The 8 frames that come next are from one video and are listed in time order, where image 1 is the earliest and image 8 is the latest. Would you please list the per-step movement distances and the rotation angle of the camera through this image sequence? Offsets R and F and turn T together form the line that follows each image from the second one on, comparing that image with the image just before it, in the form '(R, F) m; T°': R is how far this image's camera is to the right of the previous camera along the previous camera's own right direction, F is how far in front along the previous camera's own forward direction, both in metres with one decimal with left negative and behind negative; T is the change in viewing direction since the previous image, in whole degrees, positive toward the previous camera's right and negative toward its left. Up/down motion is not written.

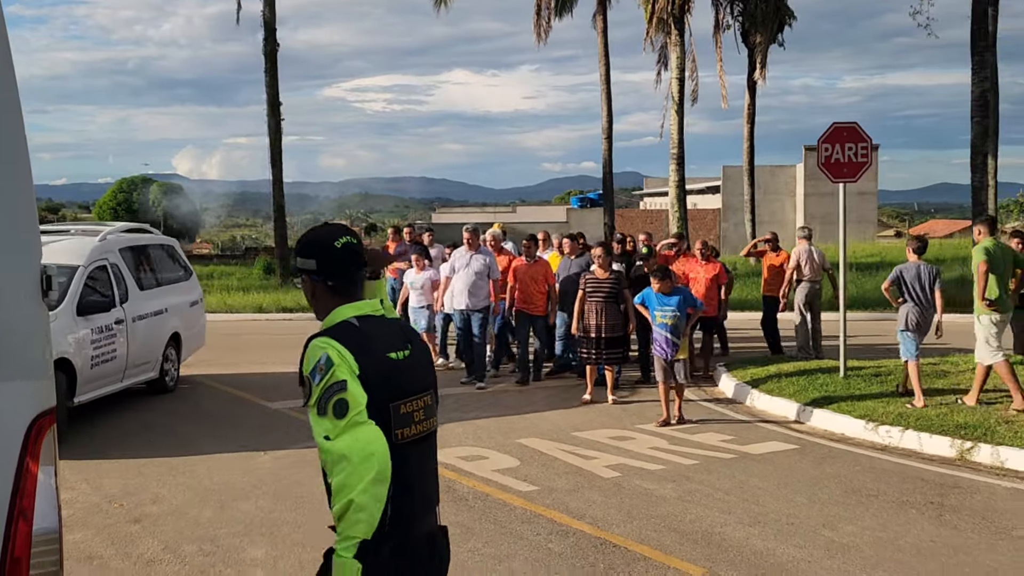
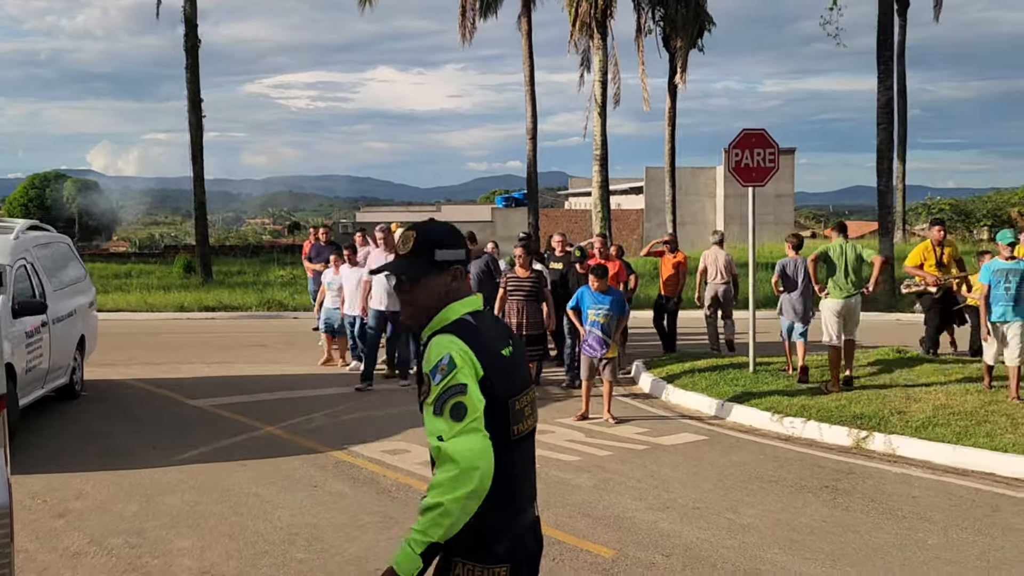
(0.0, -0.3) m; +4°
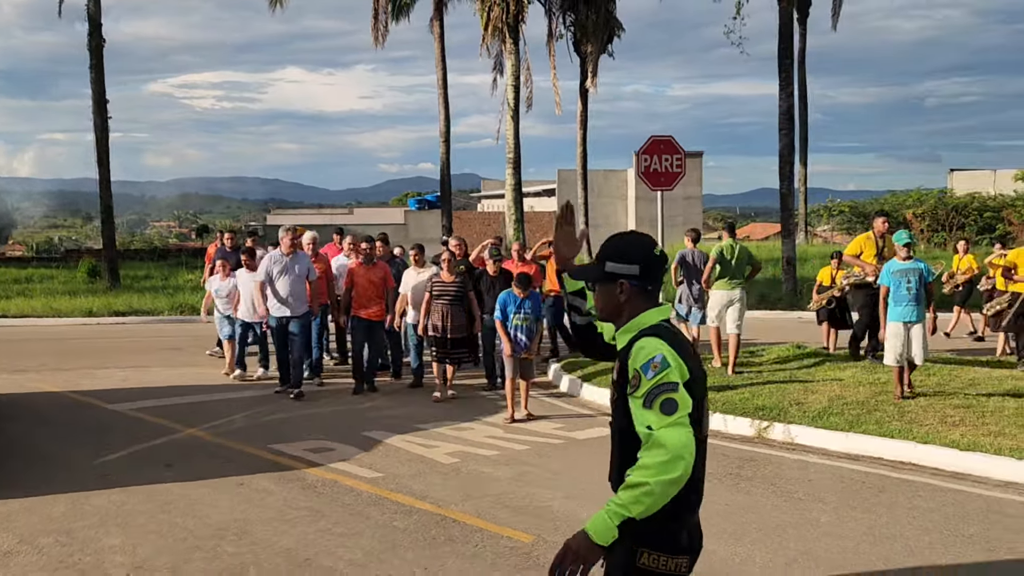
(0.0, -0.3) m; +5°
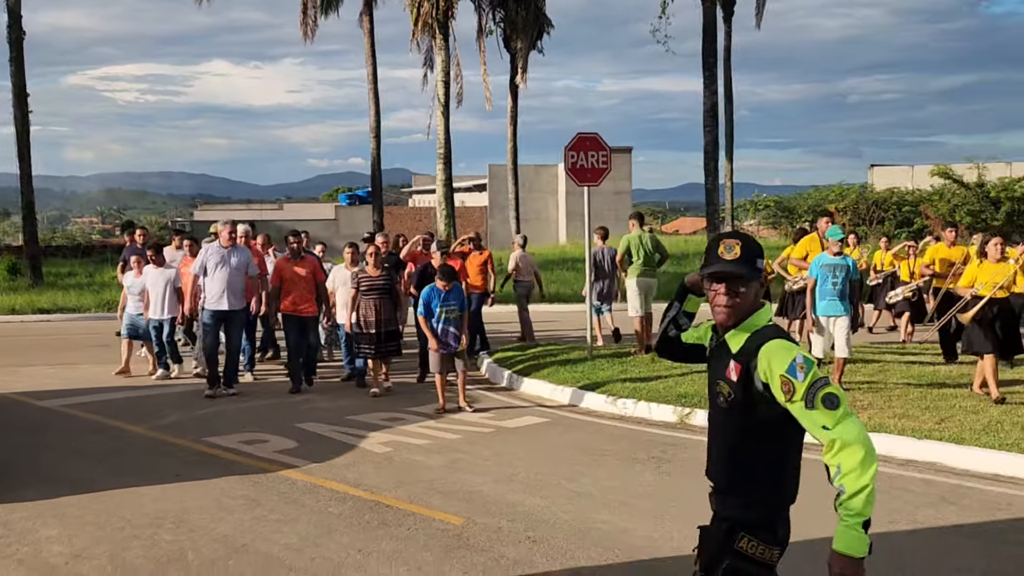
(0.0, -0.2) m; +4°
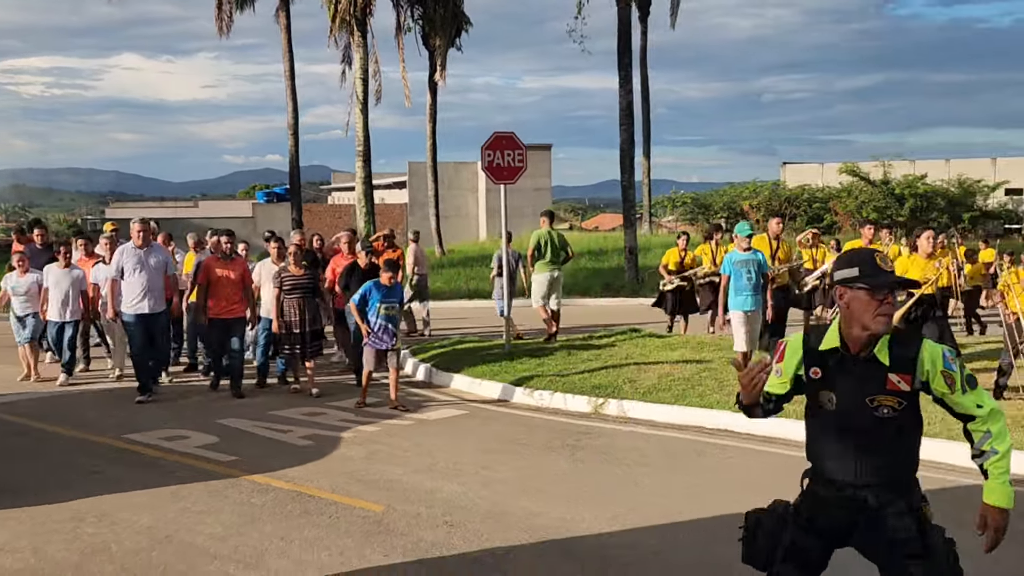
(0.0, -0.2) m; +4°
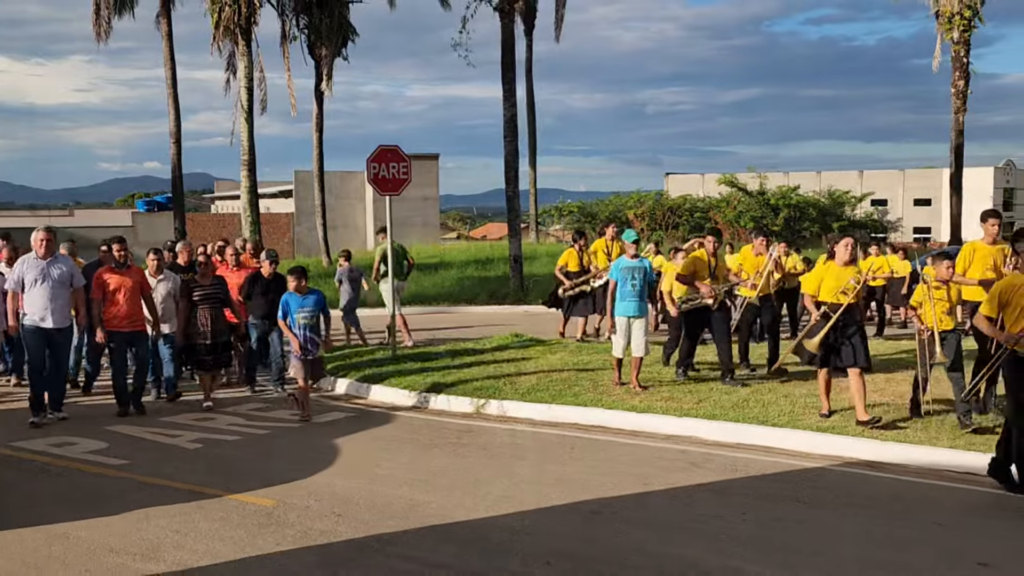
(0.0, -0.5) m; +6°
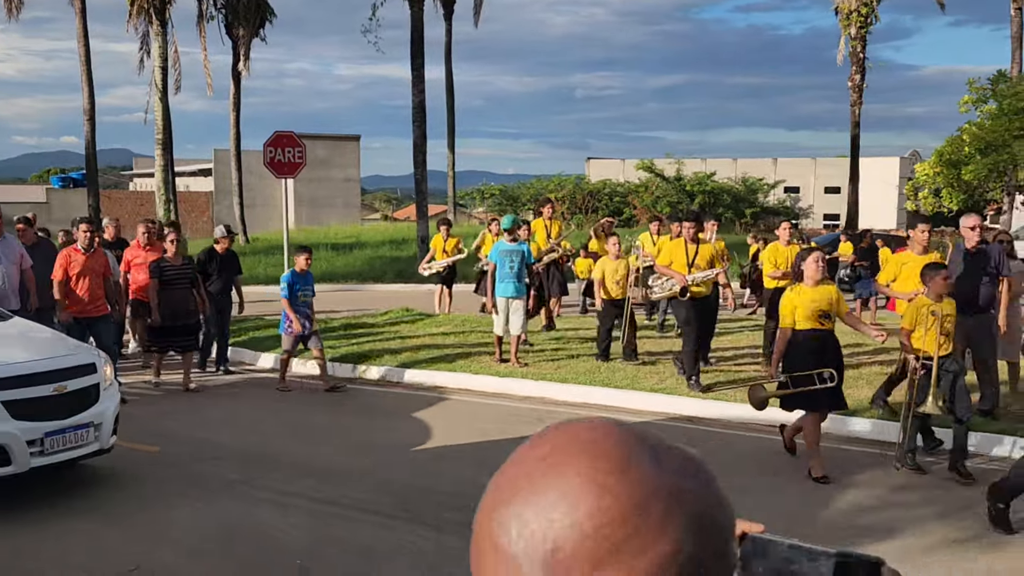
(+0.5, -1.0) m; +4°
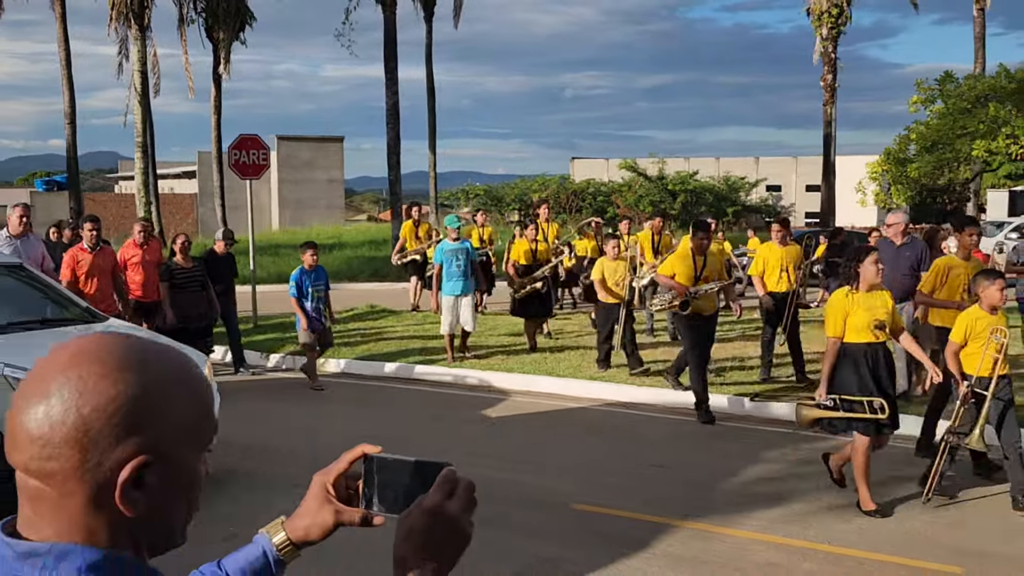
(+0.4, -0.5) m; +1°
